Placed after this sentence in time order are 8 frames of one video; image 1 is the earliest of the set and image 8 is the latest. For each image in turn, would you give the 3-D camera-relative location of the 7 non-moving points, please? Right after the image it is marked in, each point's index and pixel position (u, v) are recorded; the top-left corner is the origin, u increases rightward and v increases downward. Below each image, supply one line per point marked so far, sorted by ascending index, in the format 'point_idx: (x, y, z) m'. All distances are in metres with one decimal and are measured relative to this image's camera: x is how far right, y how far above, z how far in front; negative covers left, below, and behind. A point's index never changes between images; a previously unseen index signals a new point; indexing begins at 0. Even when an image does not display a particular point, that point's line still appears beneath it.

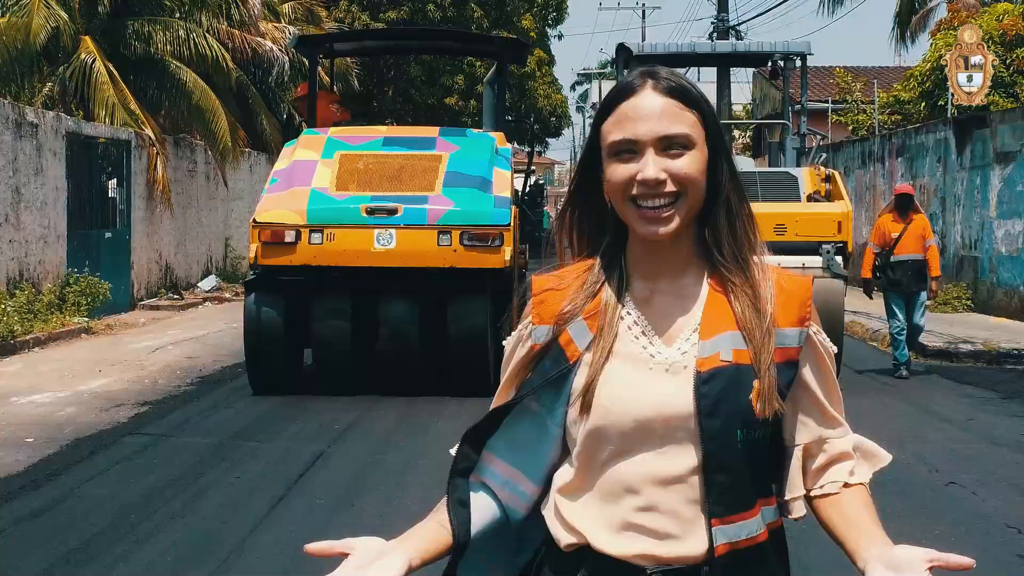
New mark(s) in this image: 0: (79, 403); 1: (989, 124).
0: (-3.5, -0.9, +9.0) m
1: (+6.3, +2.2, +14.5) m
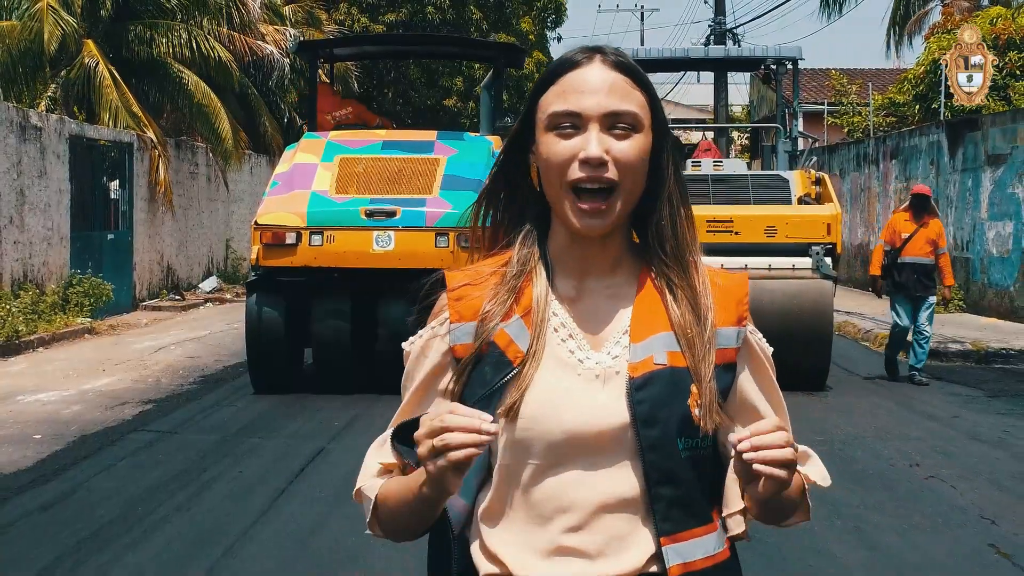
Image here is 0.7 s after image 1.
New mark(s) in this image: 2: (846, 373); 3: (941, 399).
0: (-3.5, -0.9, +9.1) m
1: (+6.2, +2.1, +14.7) m
2: (+3.2, -0.8, +10.7) m
3: (+3.6, -0.9, +9.2) m
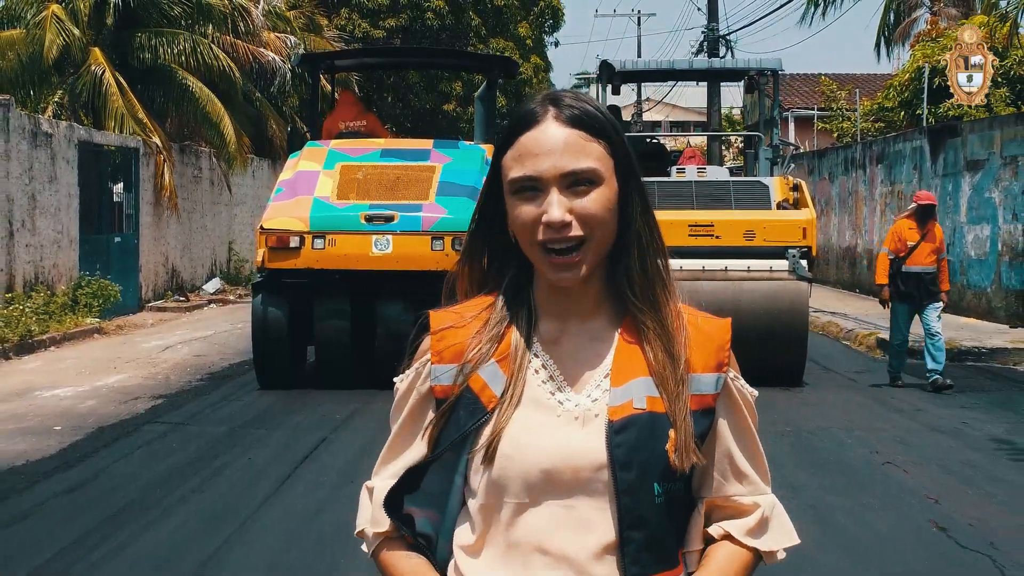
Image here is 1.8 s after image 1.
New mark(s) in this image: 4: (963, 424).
0: (-3.6, -0.9, +9.6) m
1: (+6.1, +2.1, +15.2) m
2: (+3.1, -0.8, +11.2) m
3: (+3.5, -0.9, +9.7) m
4: (+3.2, -1.0, +7.9) m
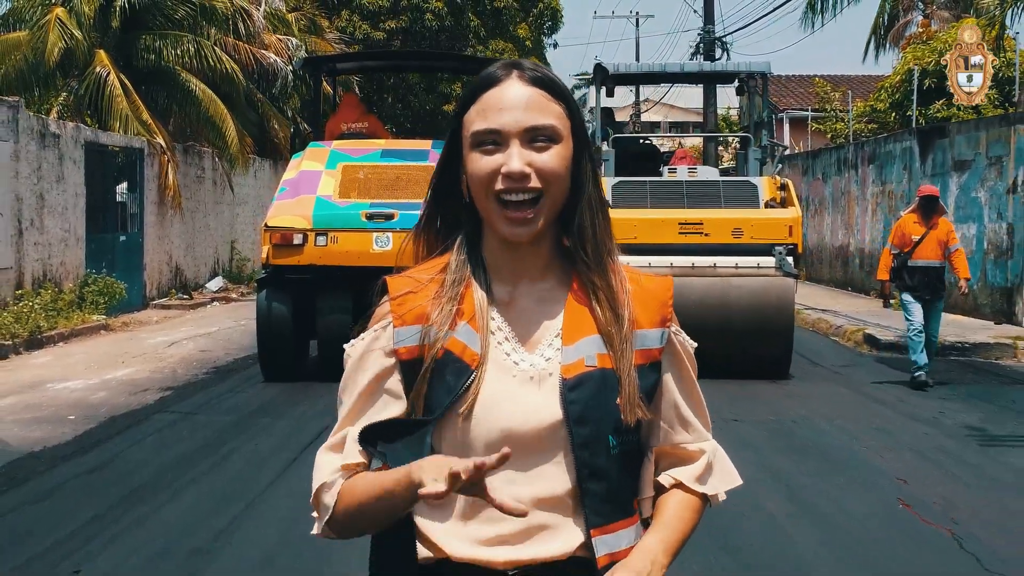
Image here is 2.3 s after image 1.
0: (-3.6, -0.9, +10.0) m
1: (+6.1, +2.2, +15.6) m
2: (+3.1, -0.8, +11.6) m
3: (+3.4, -0.9, +10.1) m
4: (+3.2, -0.9, +8.3) m
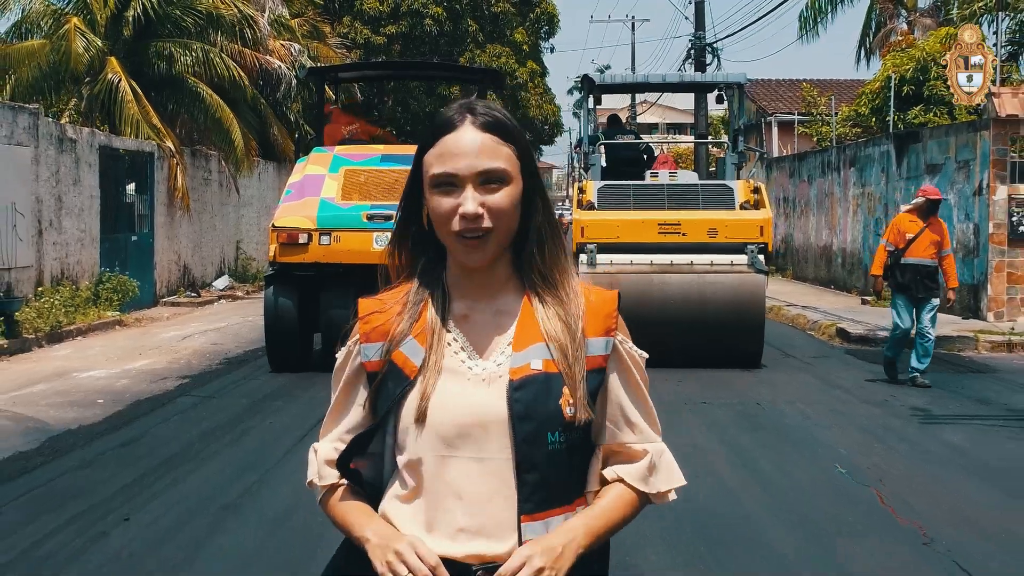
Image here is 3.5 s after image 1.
0: (-3.7, -0.9, +10.8) m
1: (+6.0, +2.2, +16.4) m
2: (+3.0, -0.7, +12.3) m
3: (+3.4, -0.9, +10.9) m
4: (+3.1, -0.9, +9.1) m
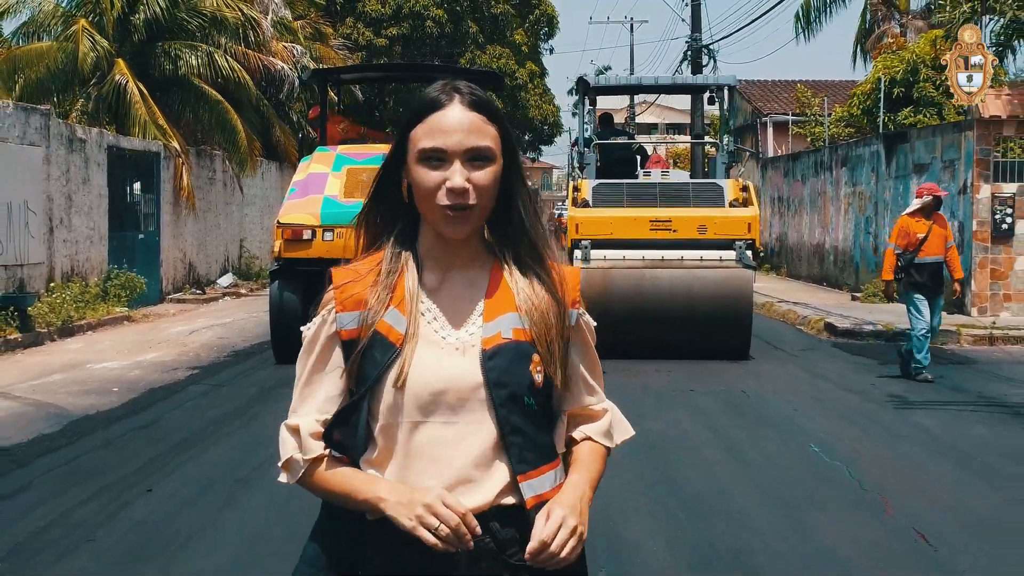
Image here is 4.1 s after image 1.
0: (-3.7, -0.8, +11.2) m
1: (+6.0, +2.3, +16.8) m
2: (+3.0, -0.7, +12.8) m
3: (+3.3, -0.8, +11.3) m
4: (+3.1, -0.8, +9.5) m
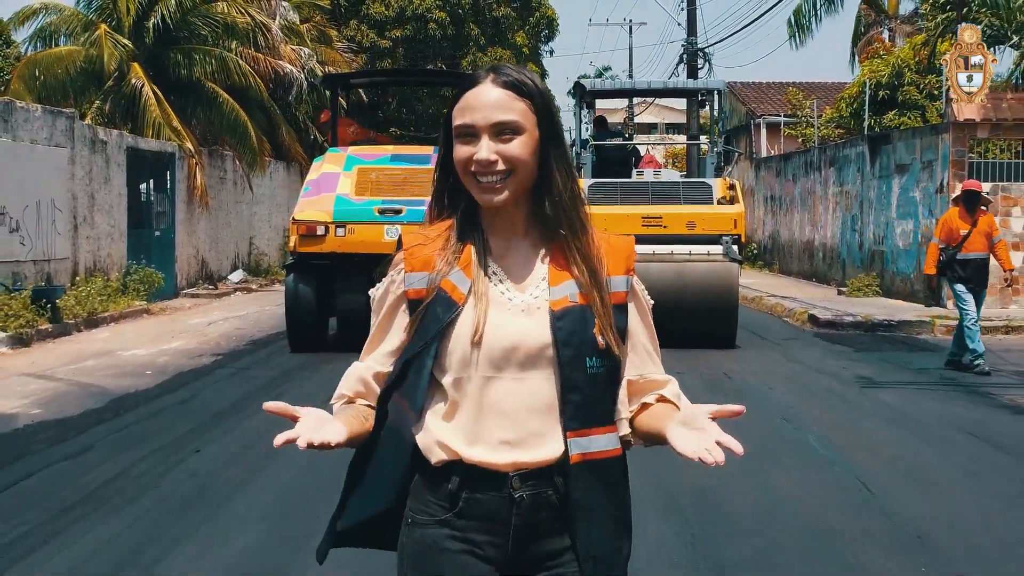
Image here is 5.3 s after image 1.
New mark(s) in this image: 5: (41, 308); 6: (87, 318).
0: (-3.7, -0.7, +12.1) m
1: (+6.0, +2.3, +17.6) m
2: (+3.0, -0.6, +13.6) m
3: (+3.4, -0.7, +12.1) m
4: (+3.1, -0.8, +10.3) m
5: (-6.1, -0.3, +14.4) m
6: (-5.9, -0.4, +15.3) m
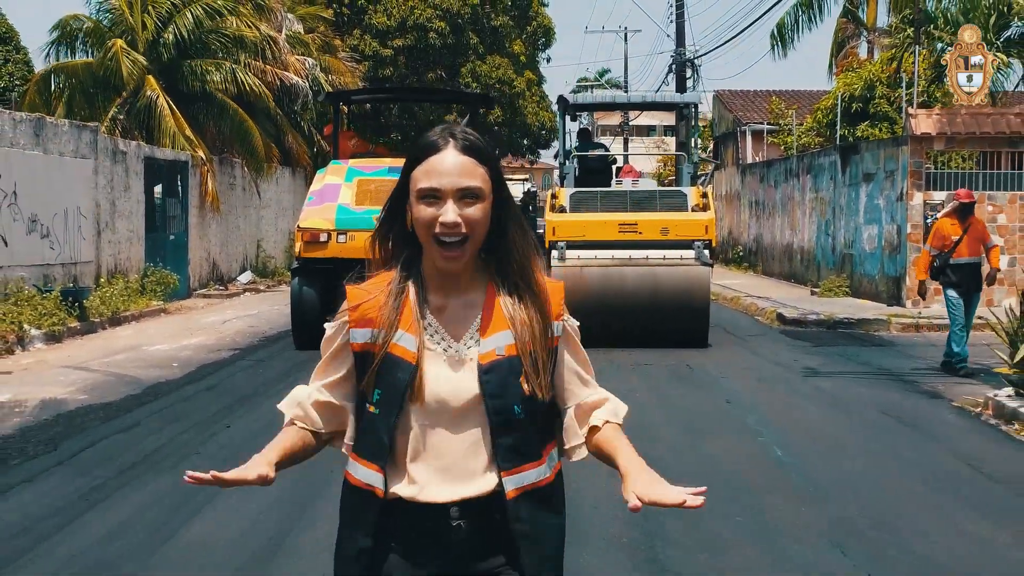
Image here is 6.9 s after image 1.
0: (-3.8, -0.7, +13.3) m
1: (+5.9, +2.3, +18.9) m
2: (+2.9, -0.6, +14.8) m
3: (+3.2, -0.7, +13.3) m
4: (+3.0, -0.8, +11.6) m
5: (-6.2, -0.3, +15.6) m
6: (-6.0, -0.4, +16.5) m
